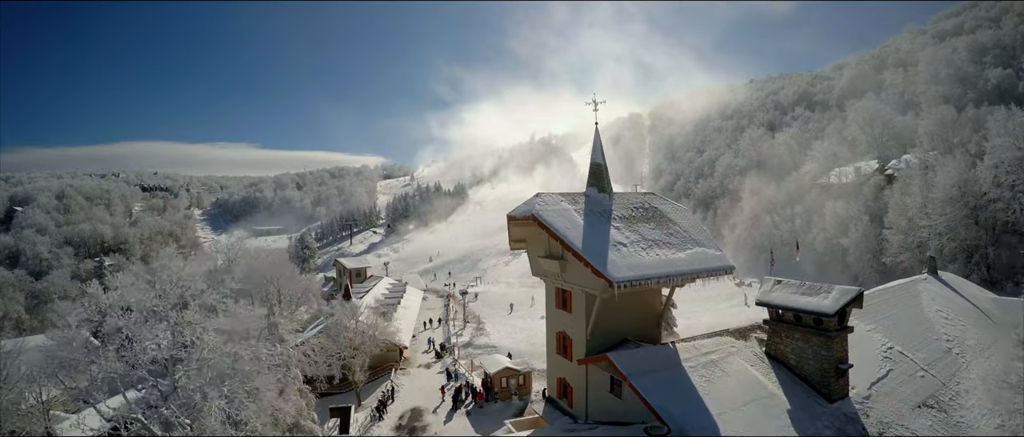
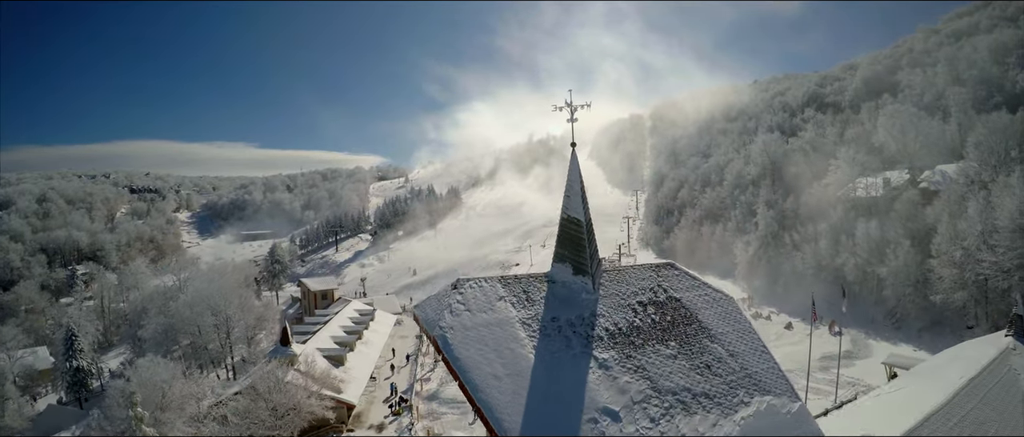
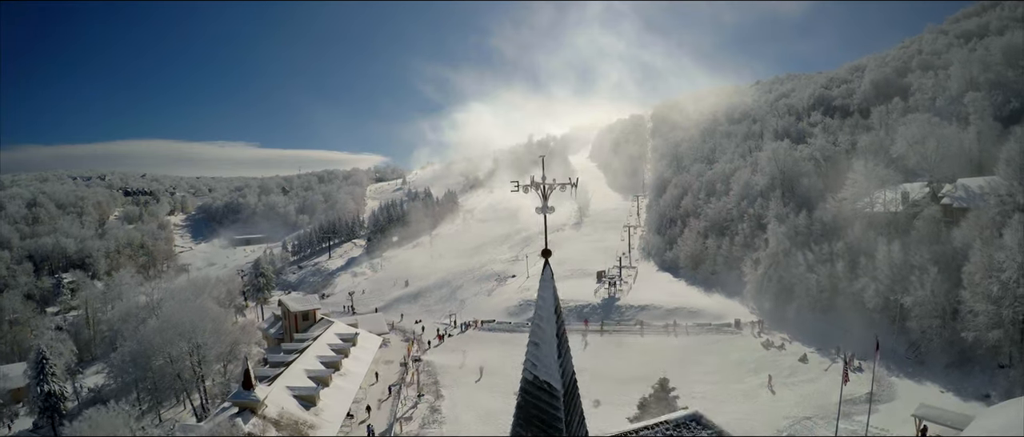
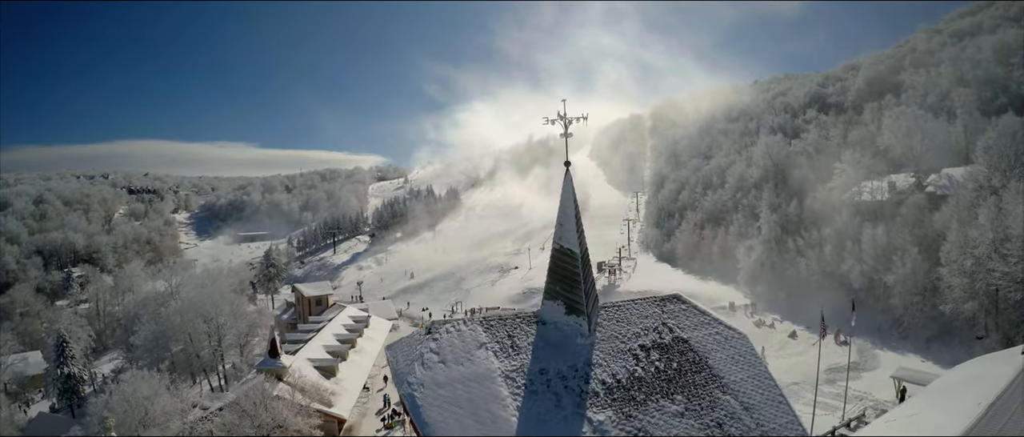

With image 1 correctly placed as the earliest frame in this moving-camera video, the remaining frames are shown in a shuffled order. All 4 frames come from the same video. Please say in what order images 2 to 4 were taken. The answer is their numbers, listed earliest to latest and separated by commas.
2, 4, 3
